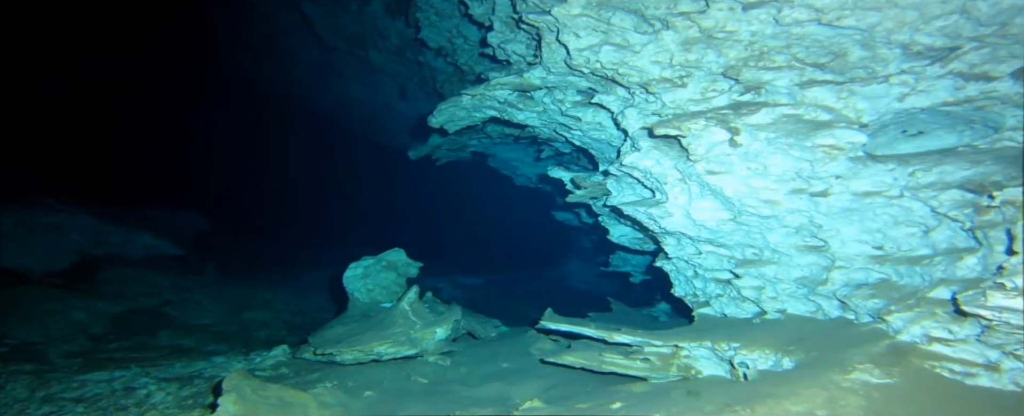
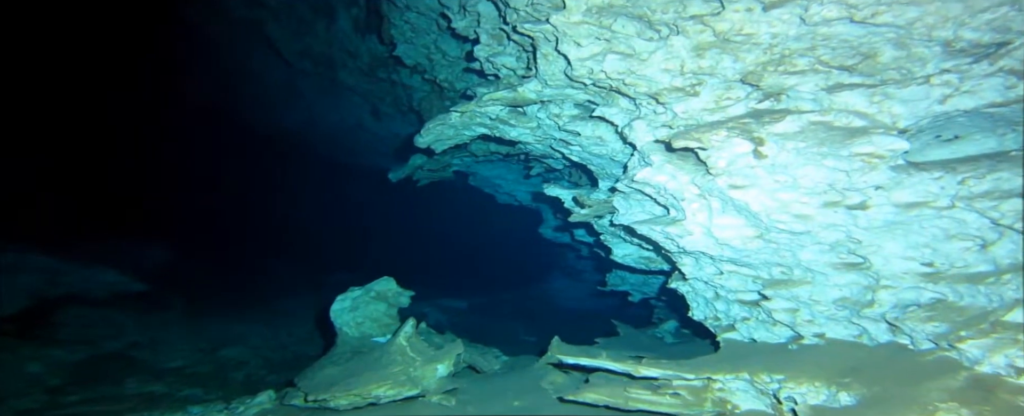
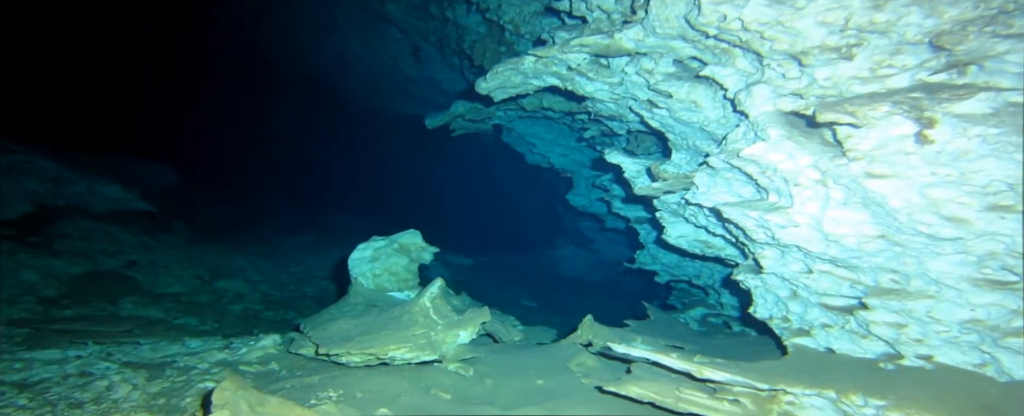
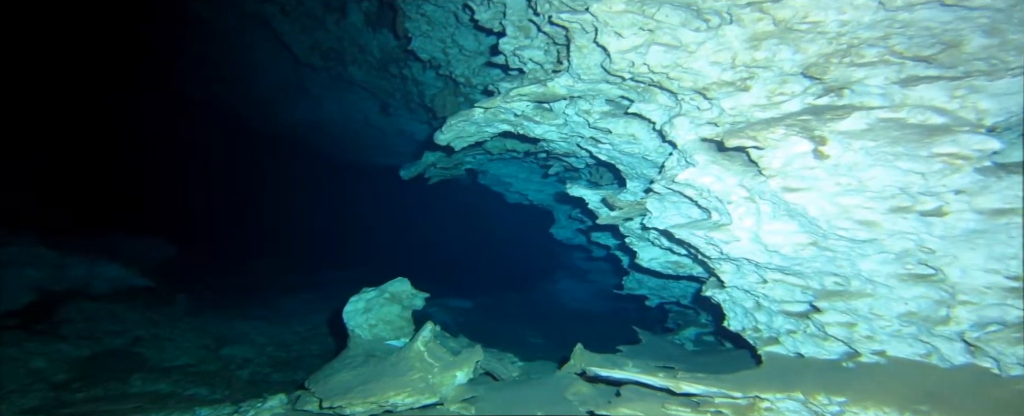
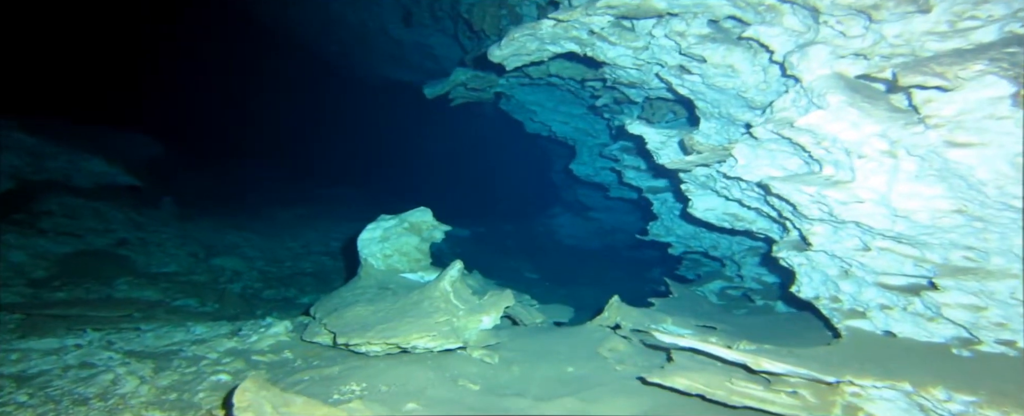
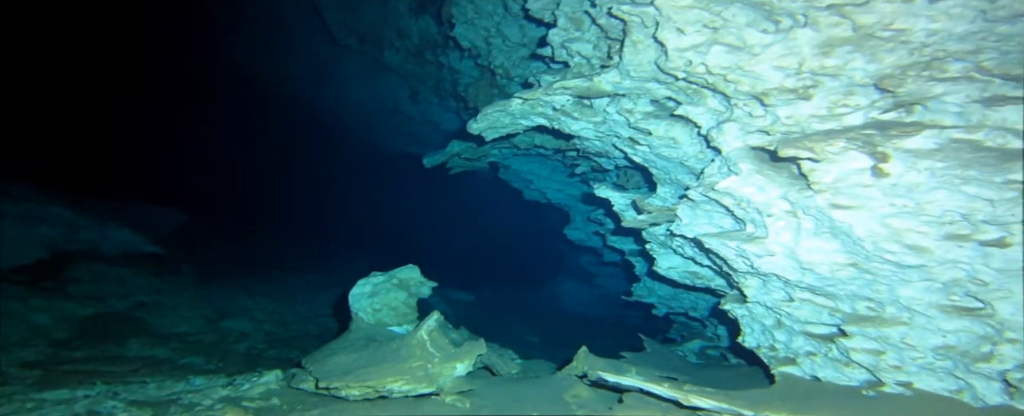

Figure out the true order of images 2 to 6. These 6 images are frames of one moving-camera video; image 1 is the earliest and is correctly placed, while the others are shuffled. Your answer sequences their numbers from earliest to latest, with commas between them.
2, 4, 6, 3, 5
